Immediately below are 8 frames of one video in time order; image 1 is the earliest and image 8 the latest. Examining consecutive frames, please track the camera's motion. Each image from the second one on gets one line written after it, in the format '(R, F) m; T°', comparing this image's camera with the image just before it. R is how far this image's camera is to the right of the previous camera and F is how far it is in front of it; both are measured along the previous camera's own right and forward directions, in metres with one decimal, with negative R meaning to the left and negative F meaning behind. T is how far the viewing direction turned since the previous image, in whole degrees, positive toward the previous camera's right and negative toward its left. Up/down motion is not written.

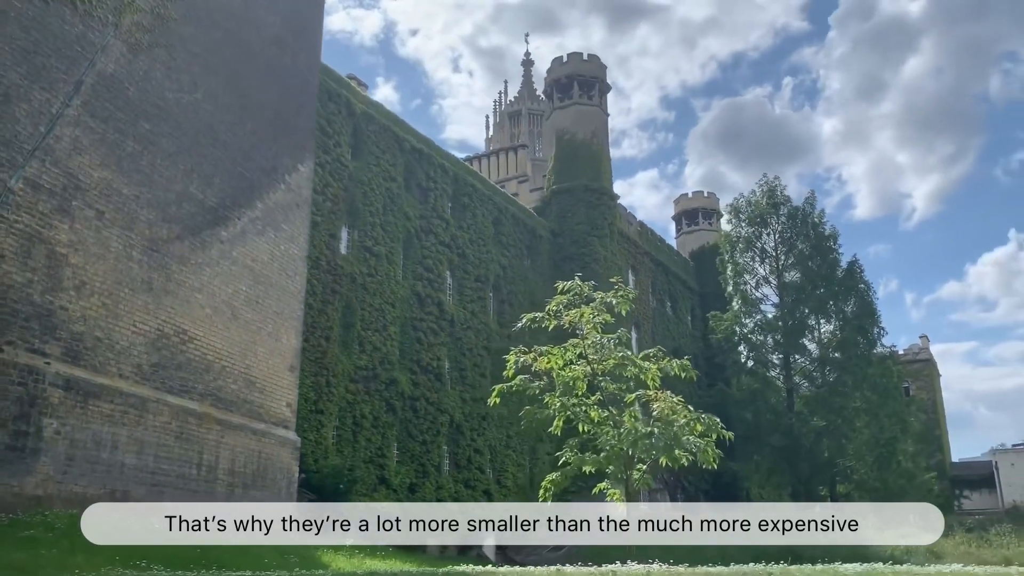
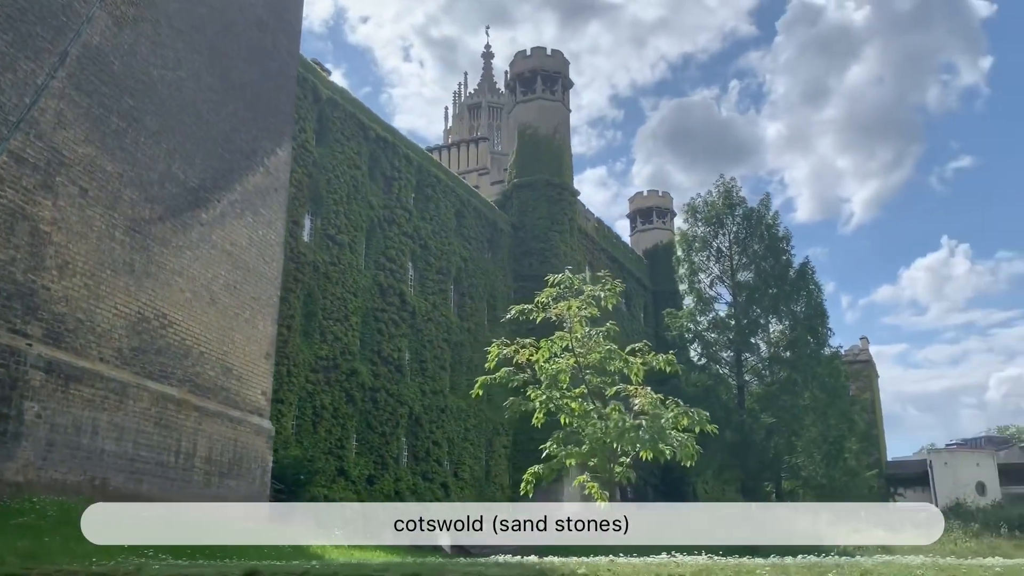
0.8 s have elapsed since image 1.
(-0.7, +0.1) m; +3°
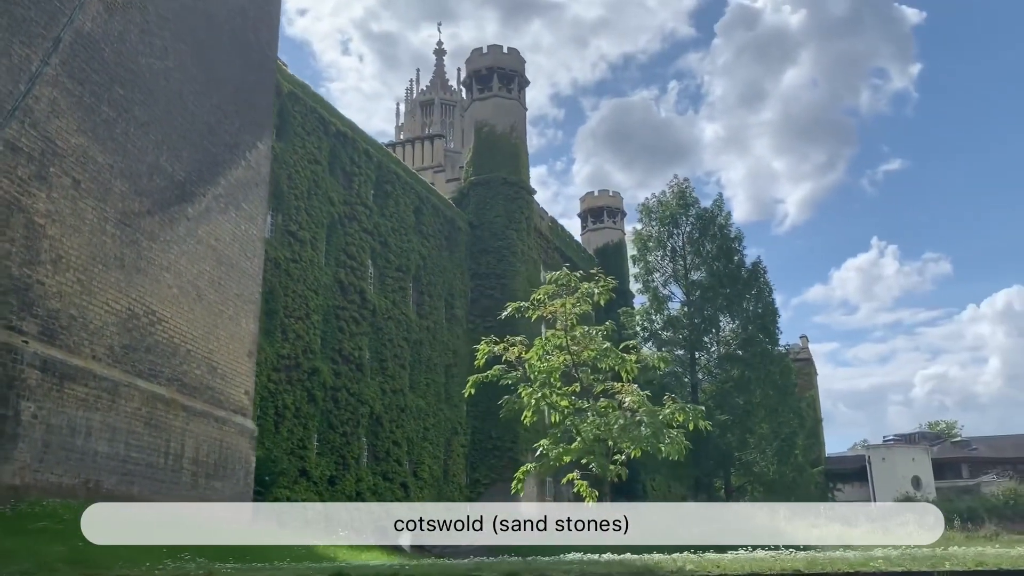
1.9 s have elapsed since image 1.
(-0.9, +0.1) m; +4°
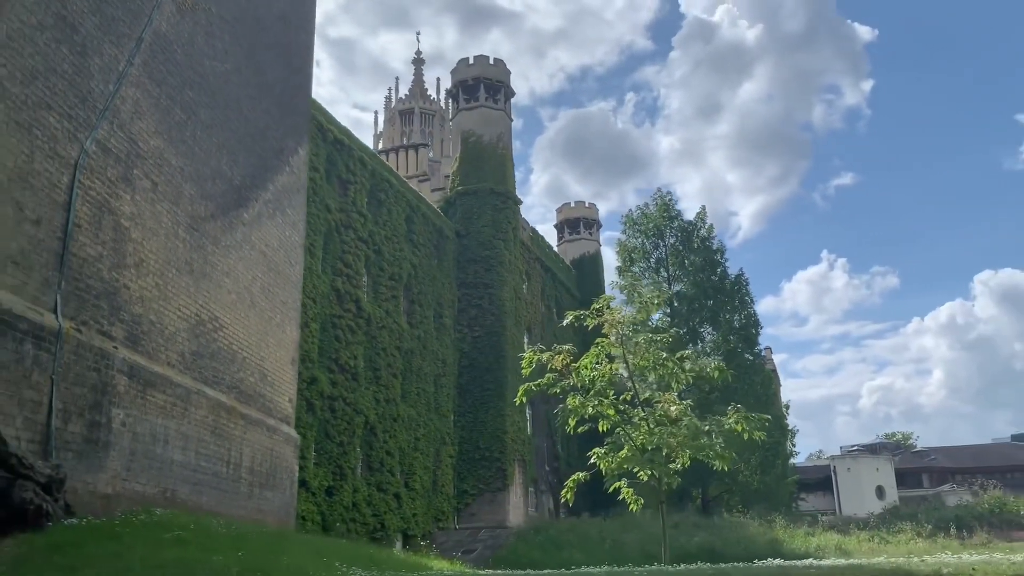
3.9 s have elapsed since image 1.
(-1.6, 0.0) m; +3°
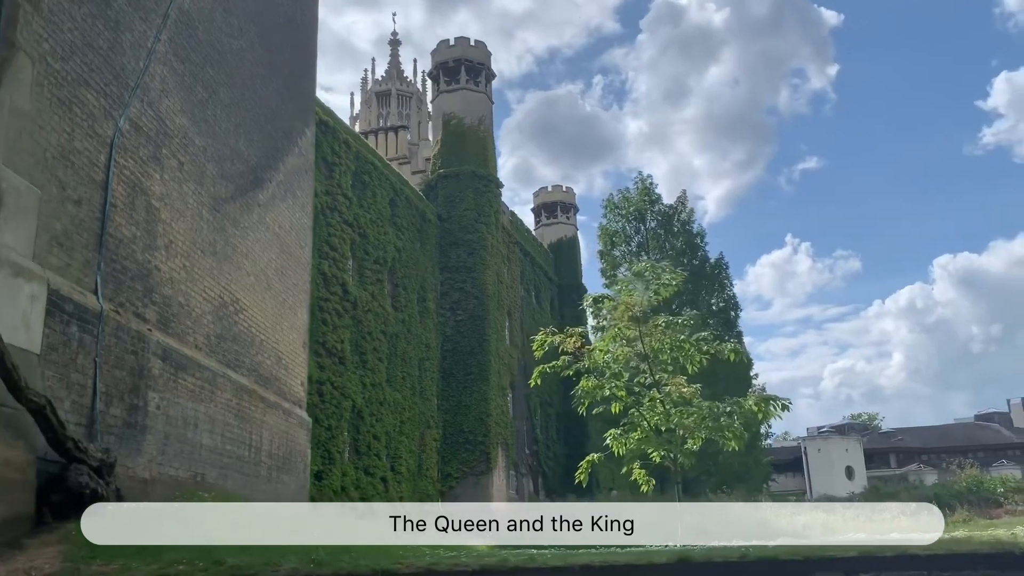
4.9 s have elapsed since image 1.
(-0.8, 0.0) m; +2°
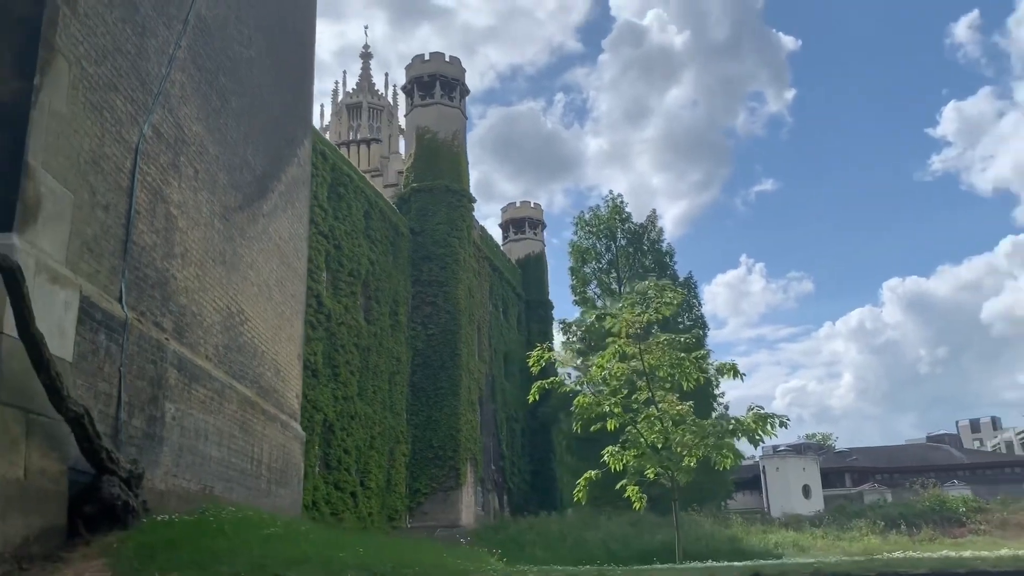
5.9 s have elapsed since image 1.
(-0.7, 0.0) m; +3°
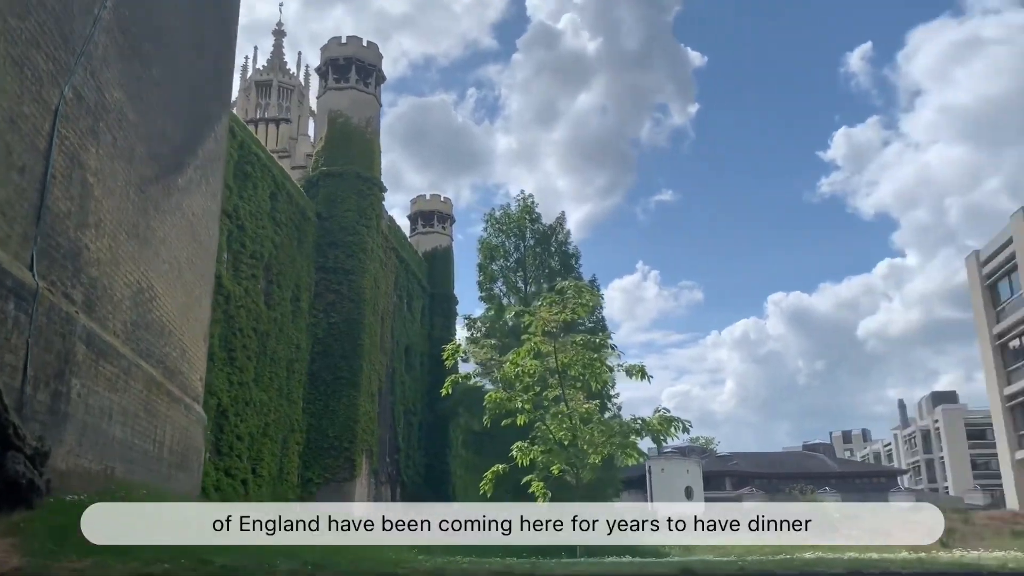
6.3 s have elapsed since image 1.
(-0.3, 0.0) m; +6°
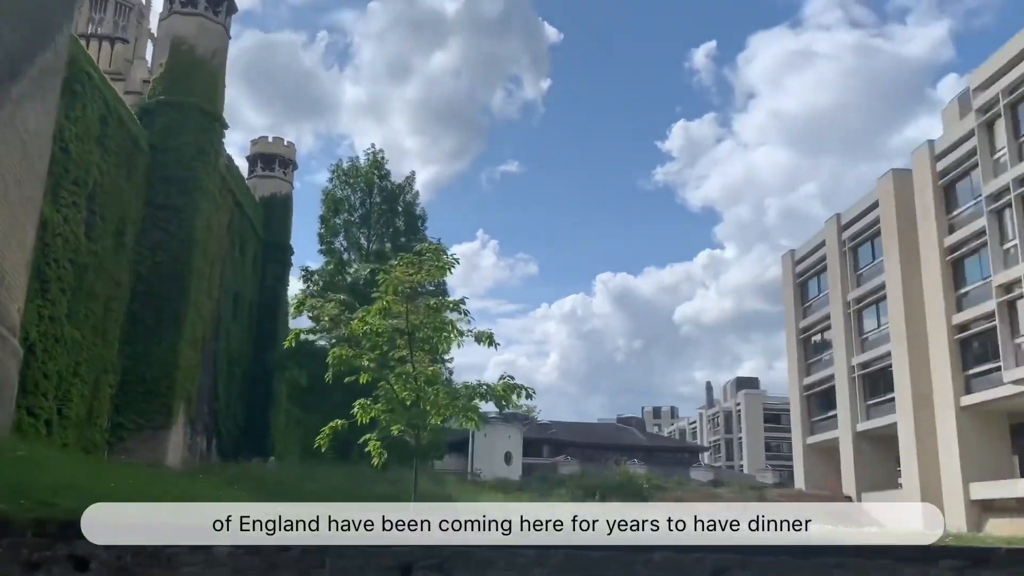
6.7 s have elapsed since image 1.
(-0.3, 0.0) m; +11°
